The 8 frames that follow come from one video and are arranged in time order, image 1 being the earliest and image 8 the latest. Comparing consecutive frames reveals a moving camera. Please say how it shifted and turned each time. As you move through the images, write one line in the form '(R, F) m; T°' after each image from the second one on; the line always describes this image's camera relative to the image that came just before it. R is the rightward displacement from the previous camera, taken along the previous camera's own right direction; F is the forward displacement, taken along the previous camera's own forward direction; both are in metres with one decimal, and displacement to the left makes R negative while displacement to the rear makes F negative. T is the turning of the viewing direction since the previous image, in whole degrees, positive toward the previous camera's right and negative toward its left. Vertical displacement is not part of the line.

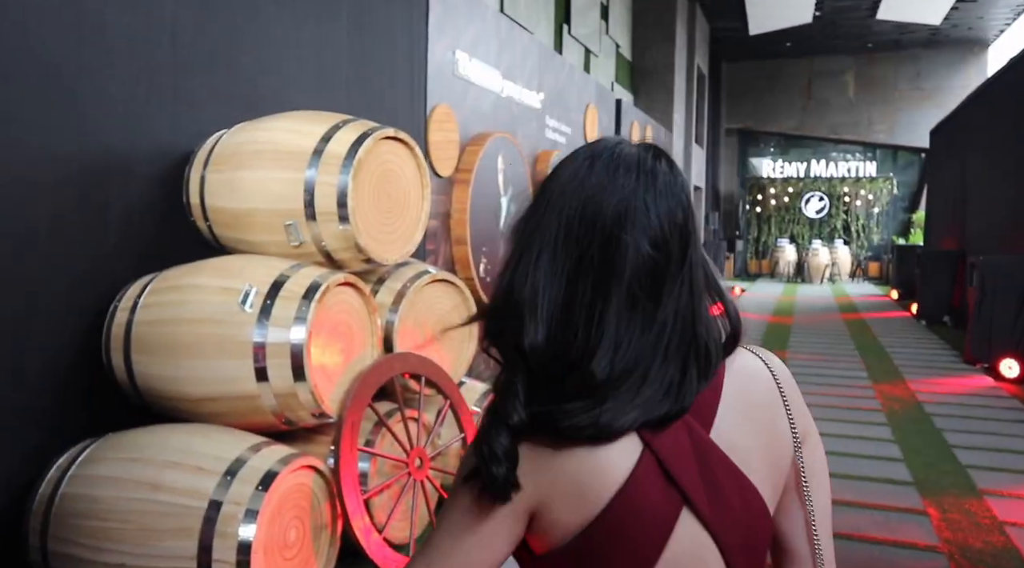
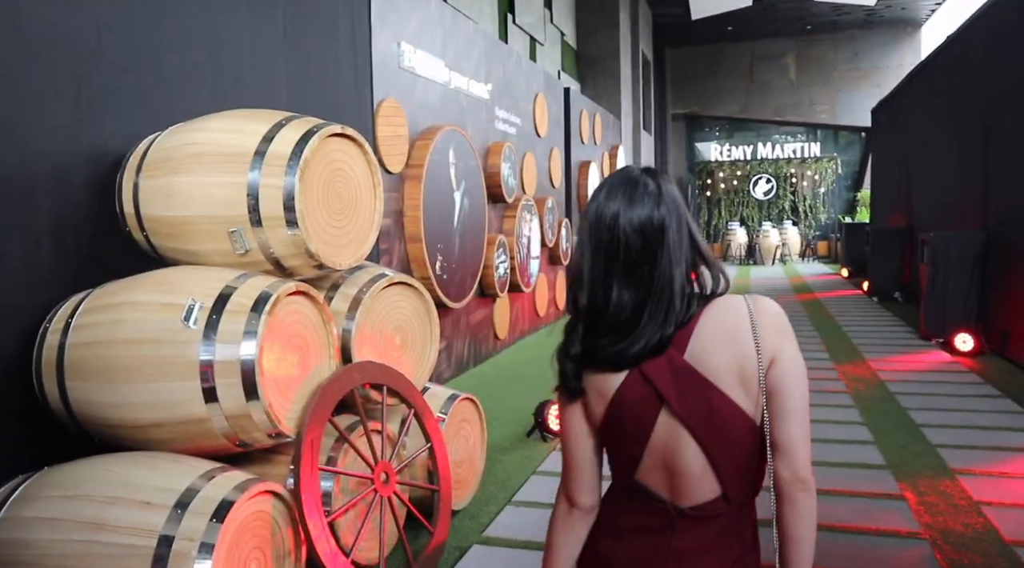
(0.0, +0.1) m; +3°
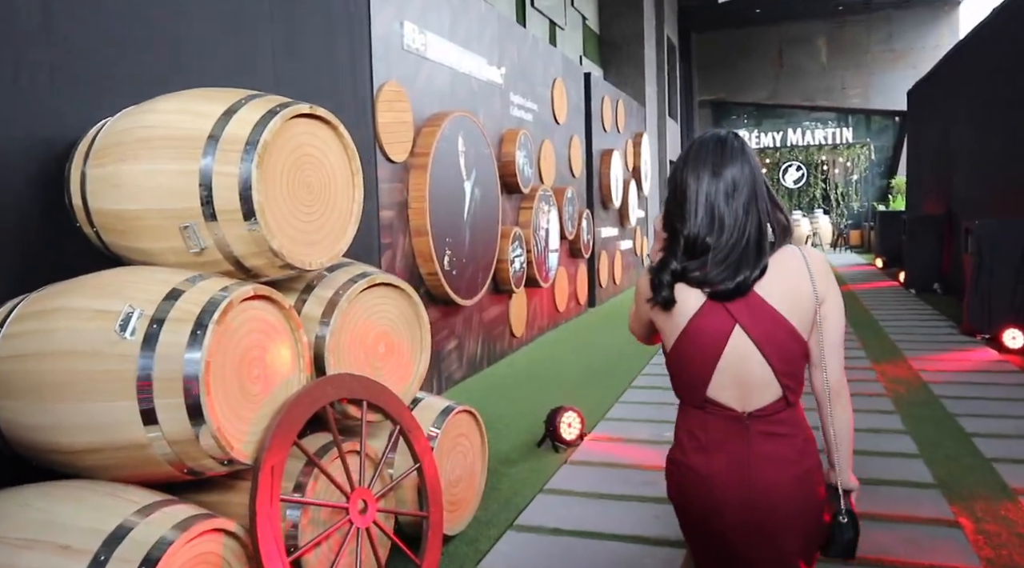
(+0.1, +0.3) m; -2°
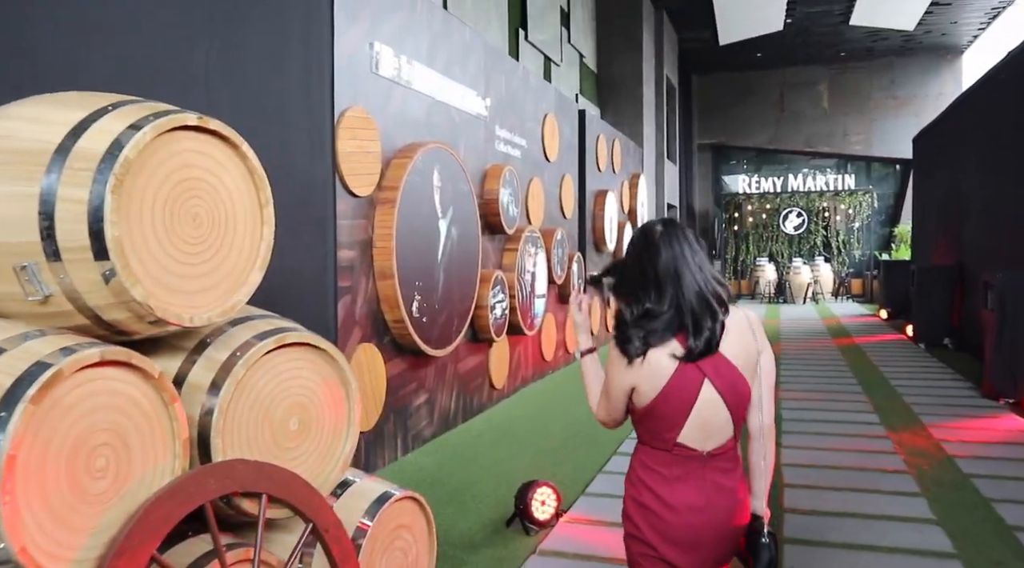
(+0.1, +0.4) m; 0°
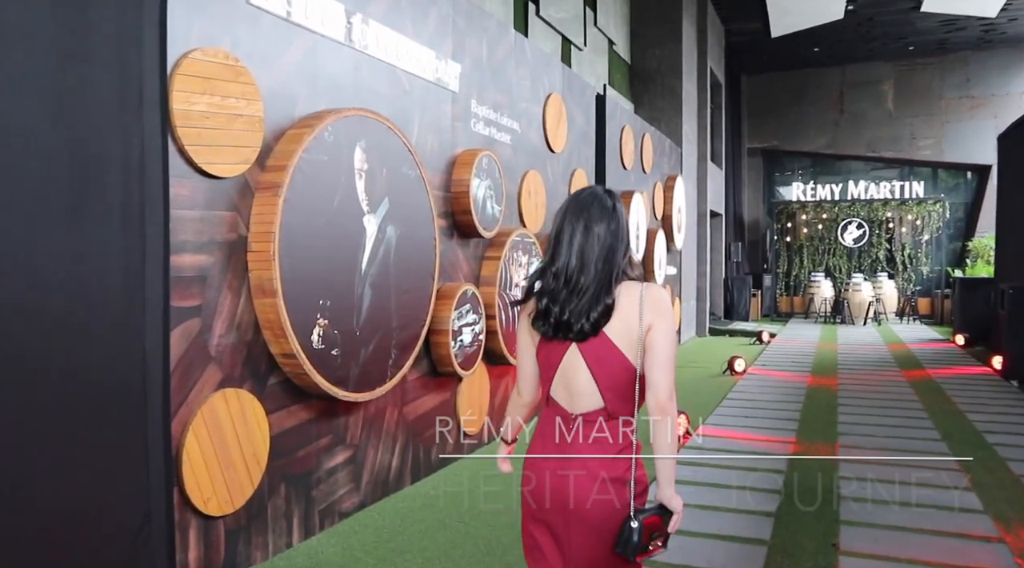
(+0.4, +1.1) m; -4°
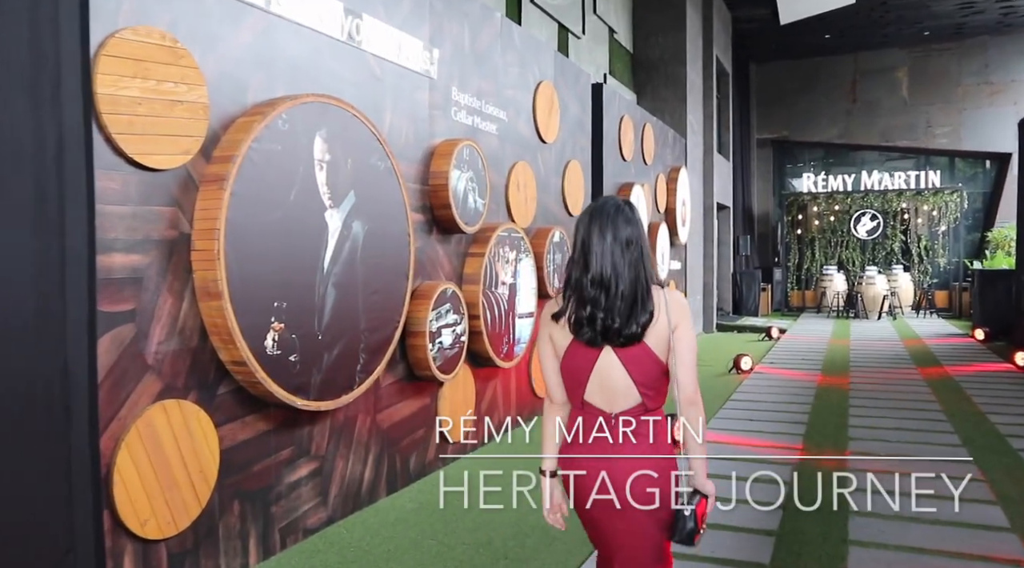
(+0.1, +0.2) m; -1°
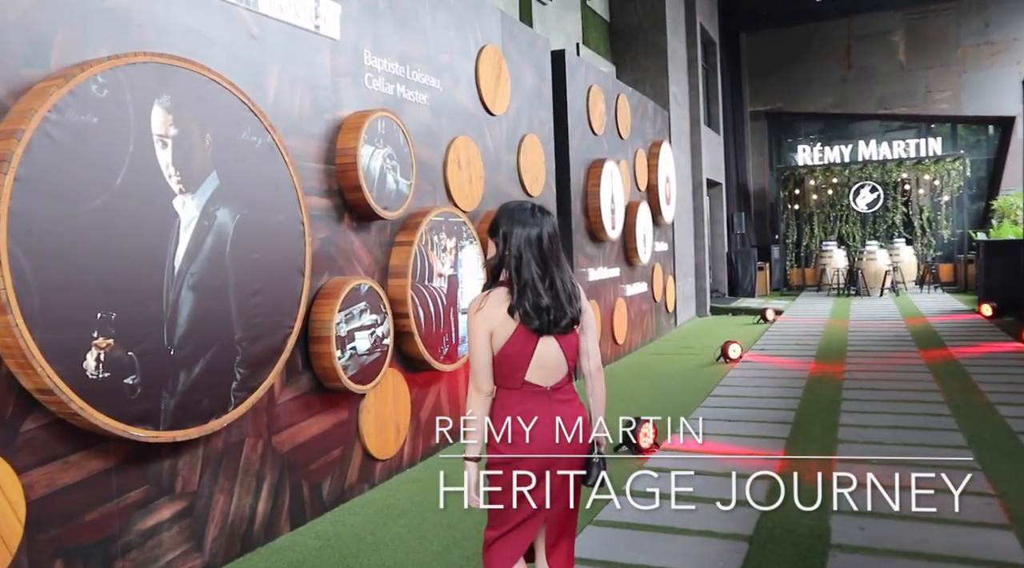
(+0.3, +0.5) m; 0°
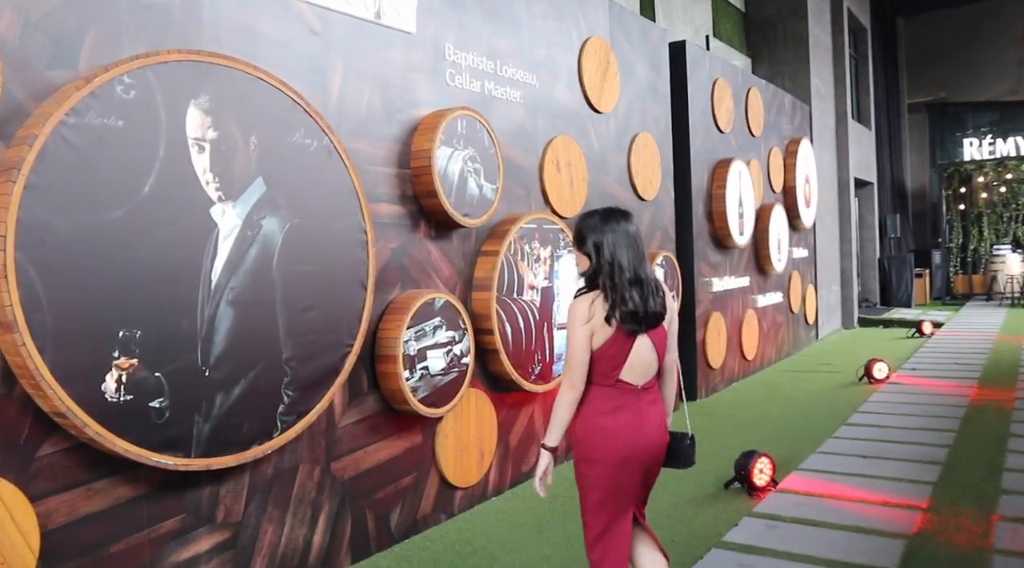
(+0.2, +0.4) m; -10°
